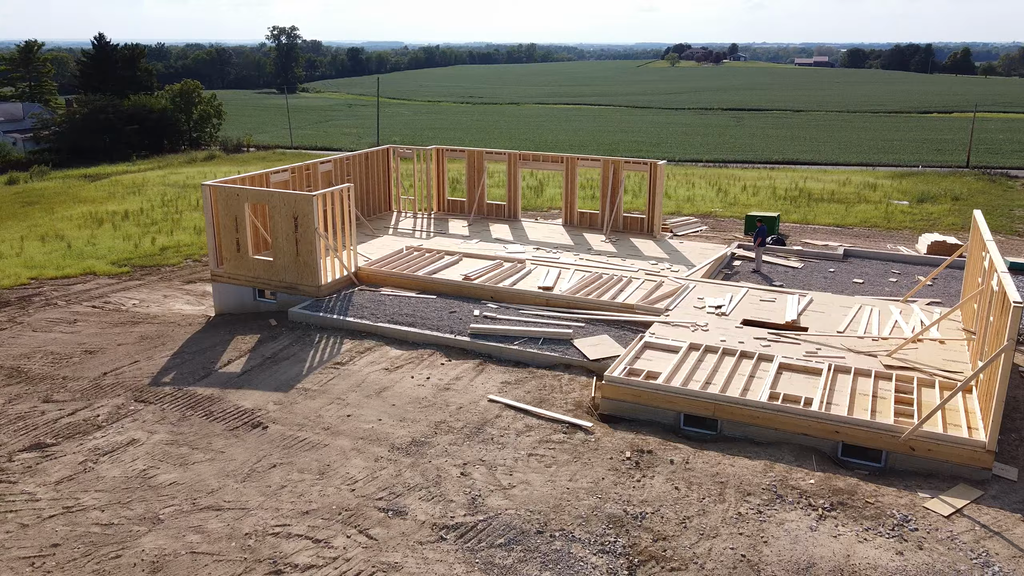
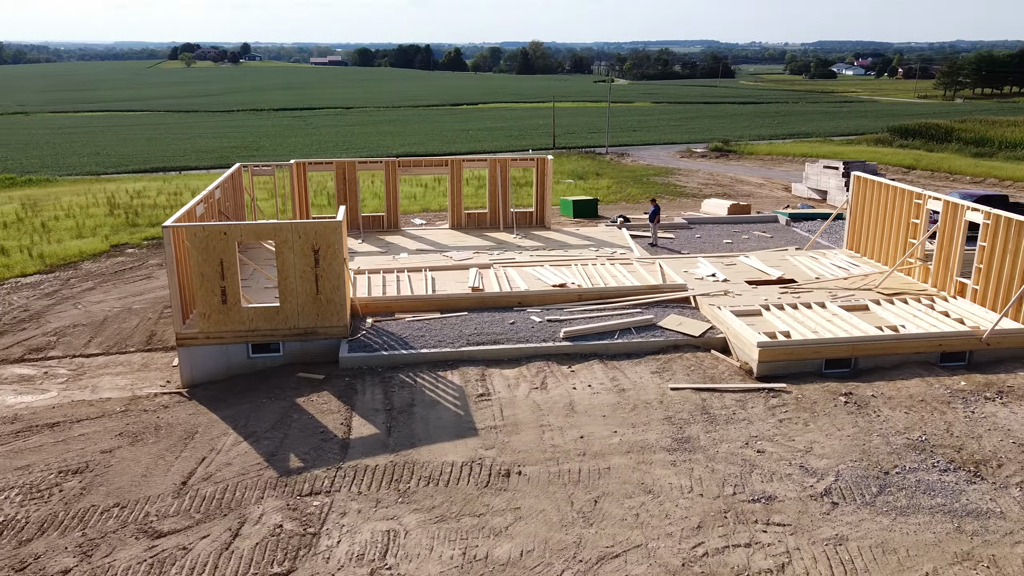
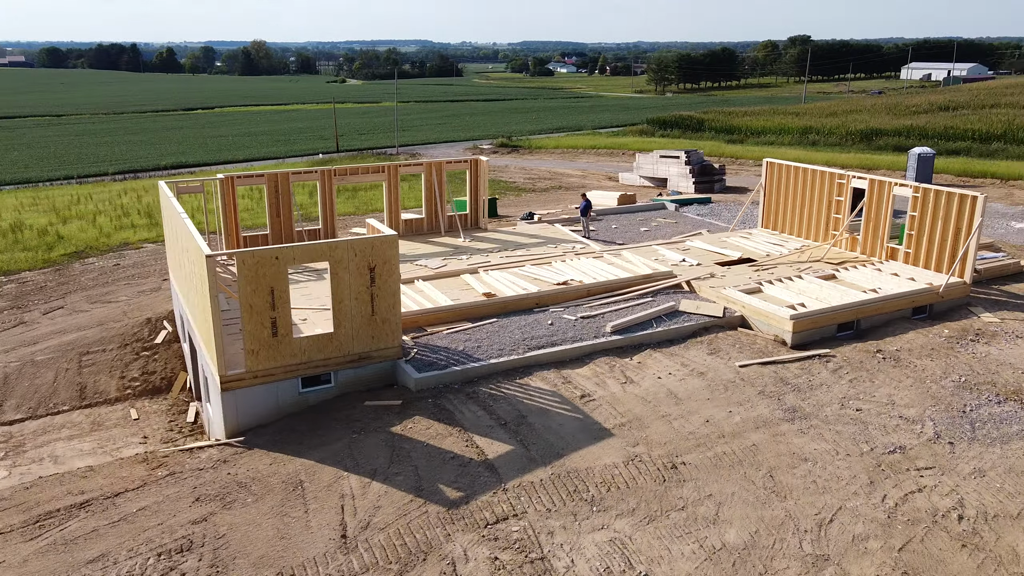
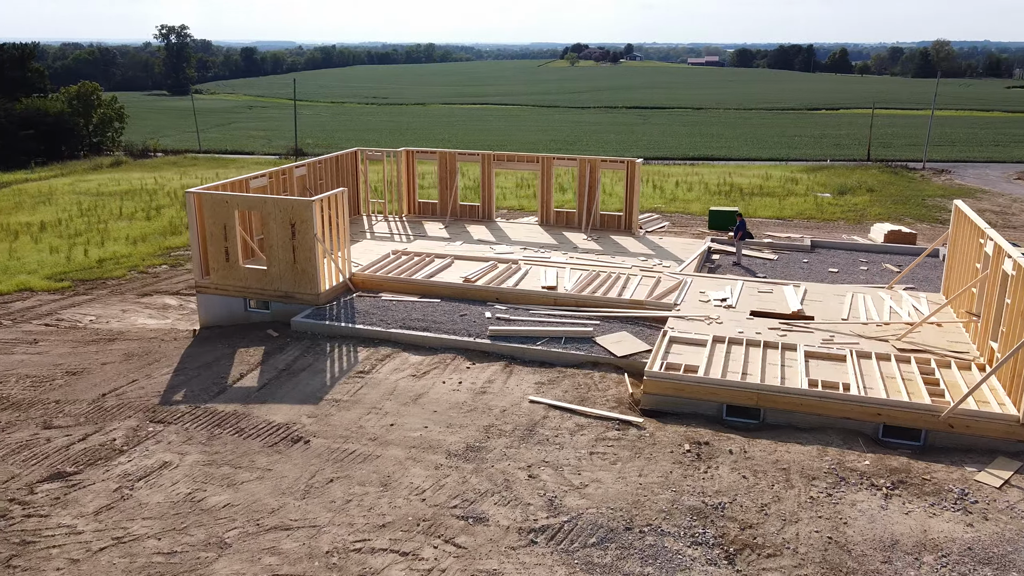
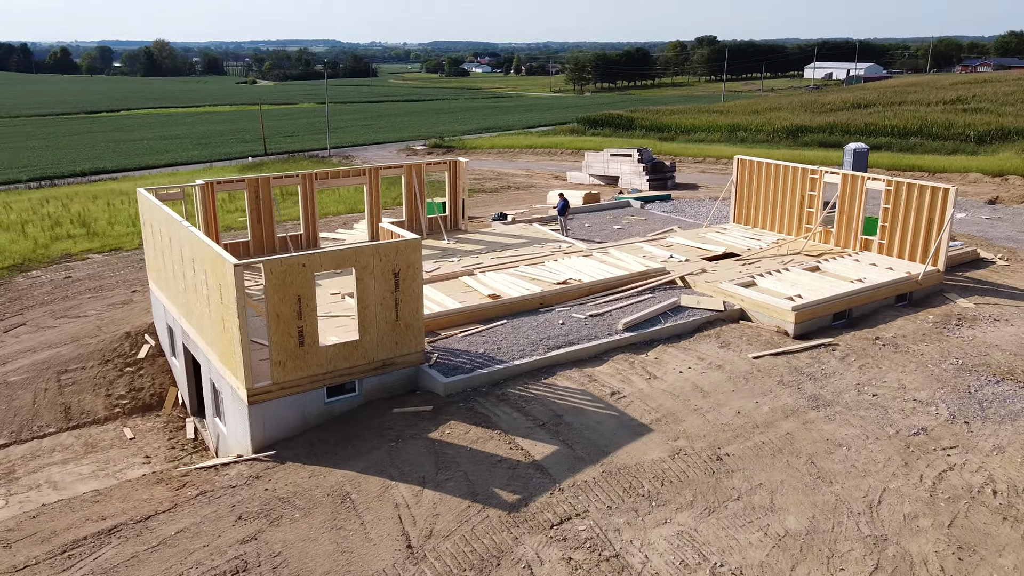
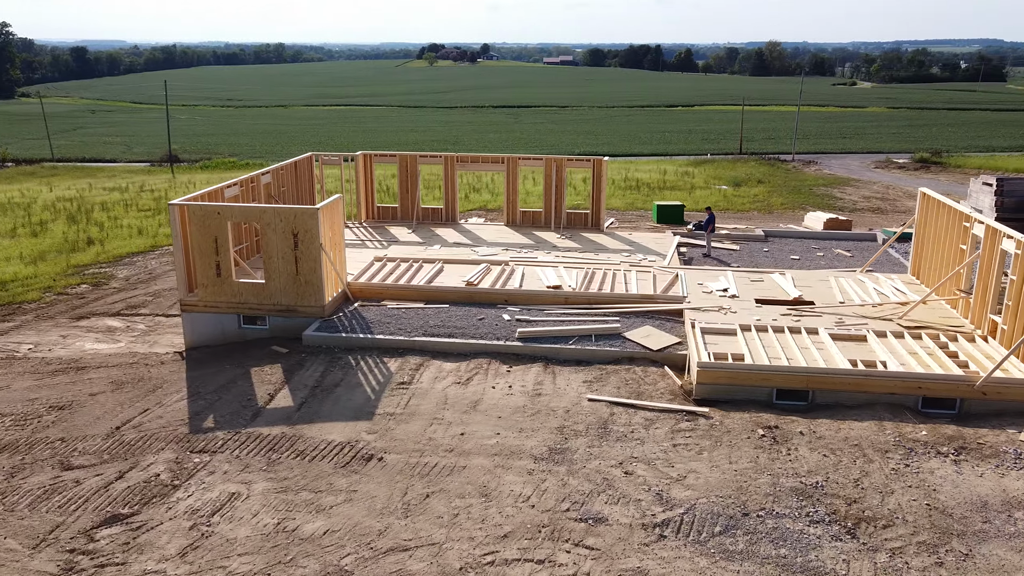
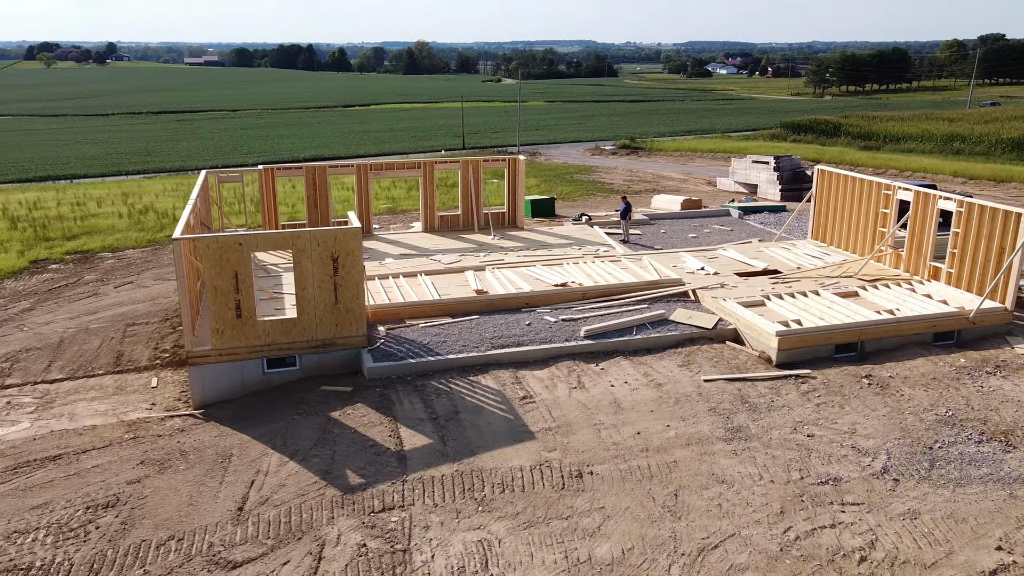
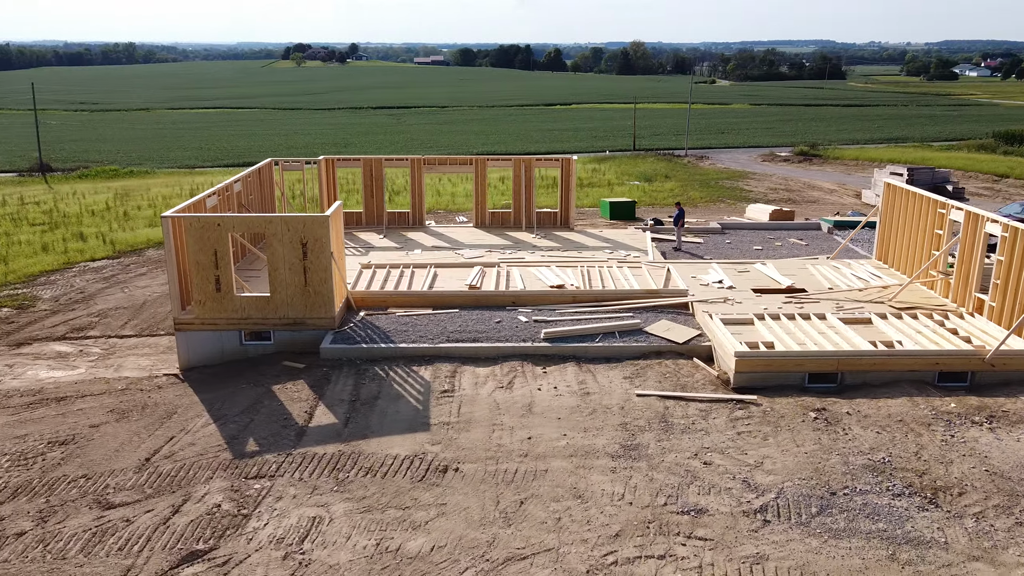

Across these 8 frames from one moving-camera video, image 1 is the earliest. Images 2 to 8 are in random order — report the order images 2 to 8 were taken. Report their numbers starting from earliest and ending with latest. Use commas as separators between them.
4, 6, 8, 2, 7, 3, 5
